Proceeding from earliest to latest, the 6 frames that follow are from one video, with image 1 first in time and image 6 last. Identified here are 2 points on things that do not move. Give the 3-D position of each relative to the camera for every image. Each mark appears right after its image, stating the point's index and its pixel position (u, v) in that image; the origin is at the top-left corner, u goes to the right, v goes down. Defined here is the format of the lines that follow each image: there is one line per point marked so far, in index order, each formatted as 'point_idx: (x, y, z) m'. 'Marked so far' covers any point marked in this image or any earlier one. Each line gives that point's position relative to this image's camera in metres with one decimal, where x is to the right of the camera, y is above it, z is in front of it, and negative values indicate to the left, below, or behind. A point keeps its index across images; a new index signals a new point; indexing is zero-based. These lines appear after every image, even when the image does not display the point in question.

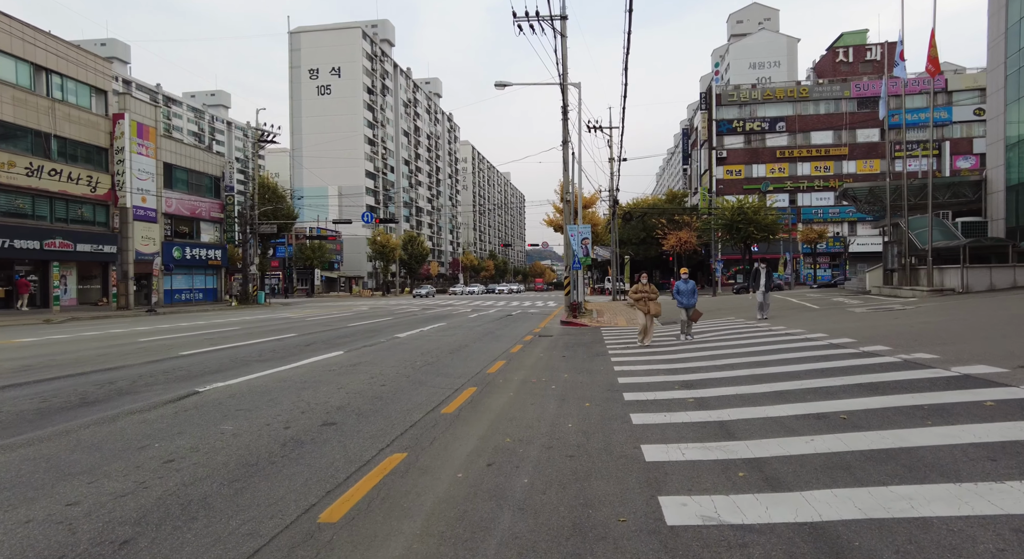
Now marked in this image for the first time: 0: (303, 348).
0: (-4.8, -1.6, +13.6) m
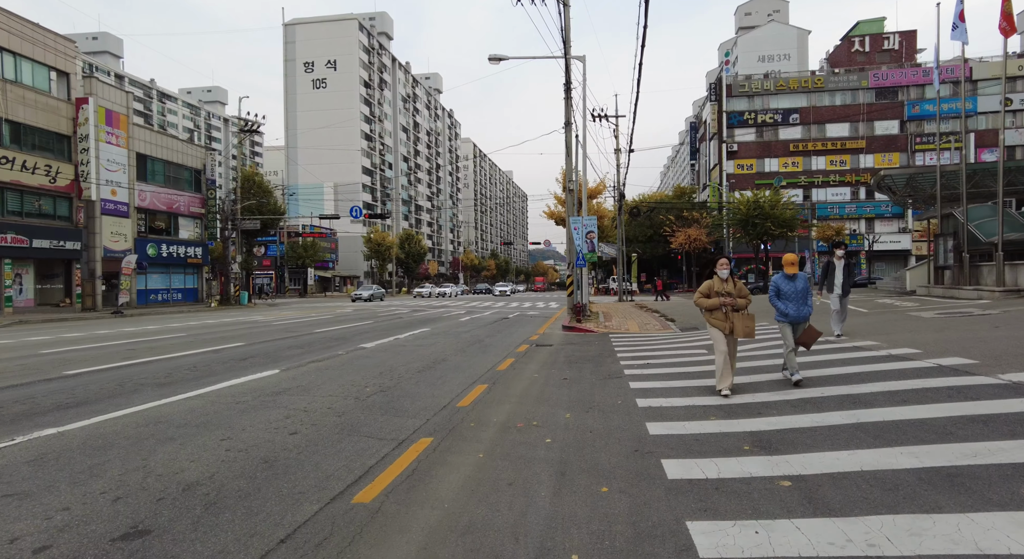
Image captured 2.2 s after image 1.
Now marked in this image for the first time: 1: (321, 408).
0: (-5.0, -1.5, +10.8) m
1: (-2.3, -1.5, +7.1) m
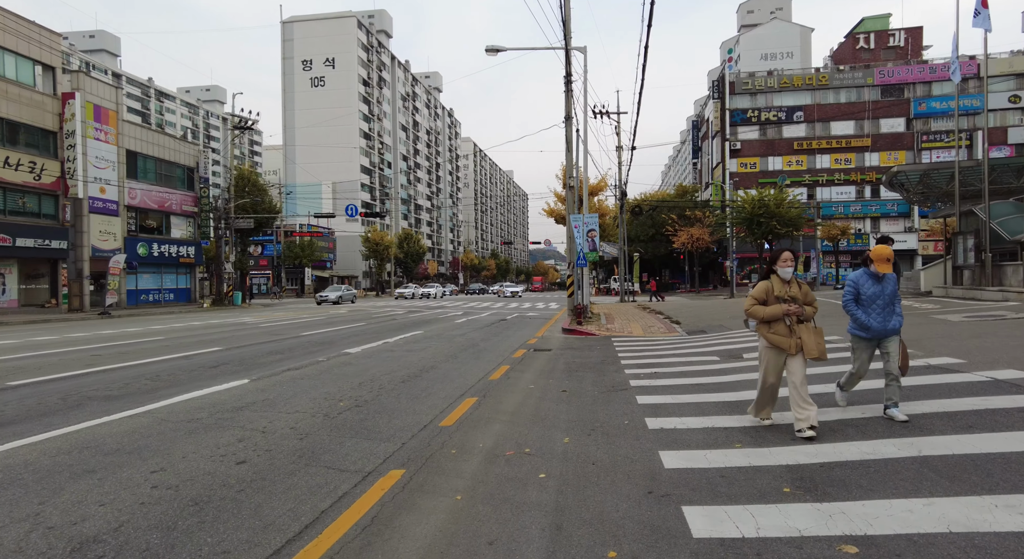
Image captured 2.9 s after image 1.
0: (-5.1, -1.5, +9.8) m
1: (-2.4, -1.5, +6.1) m
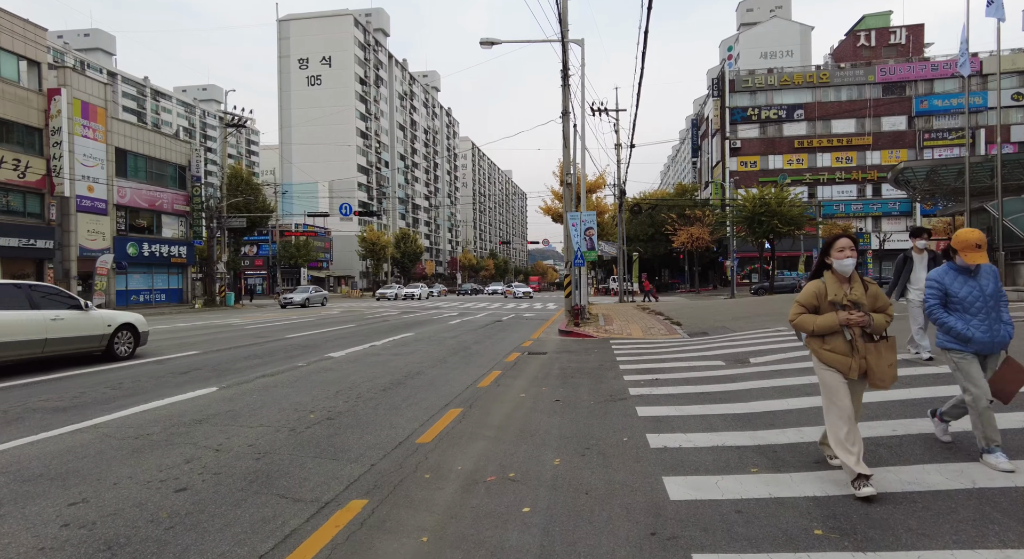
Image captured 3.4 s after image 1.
0: (-5.2, -1.5, +9.2) m
1: (-2.5, -1.5, +5.5) m
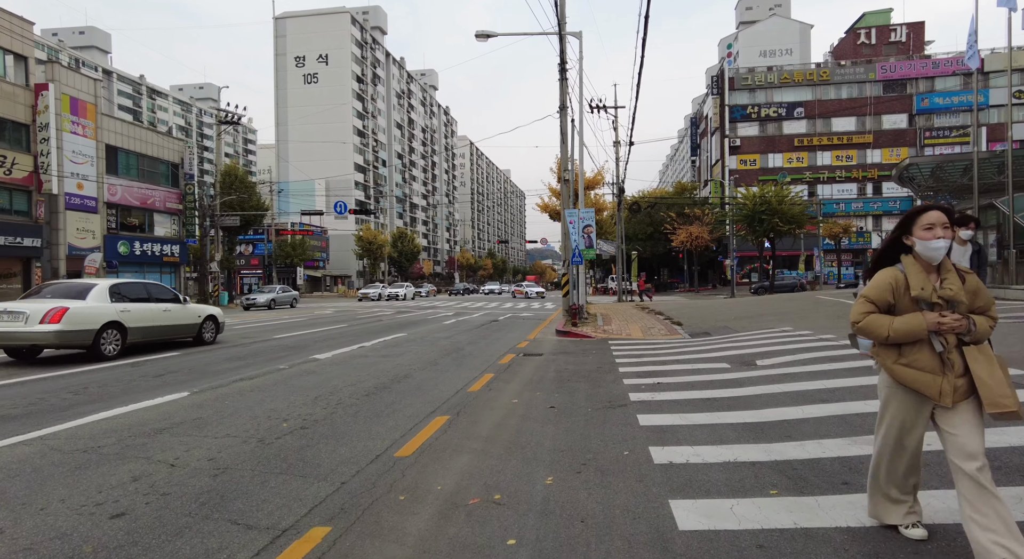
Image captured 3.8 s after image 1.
0: (-5.3, -1.5, +8.6) m
1: (-2.6, -1.5, +4.9) m
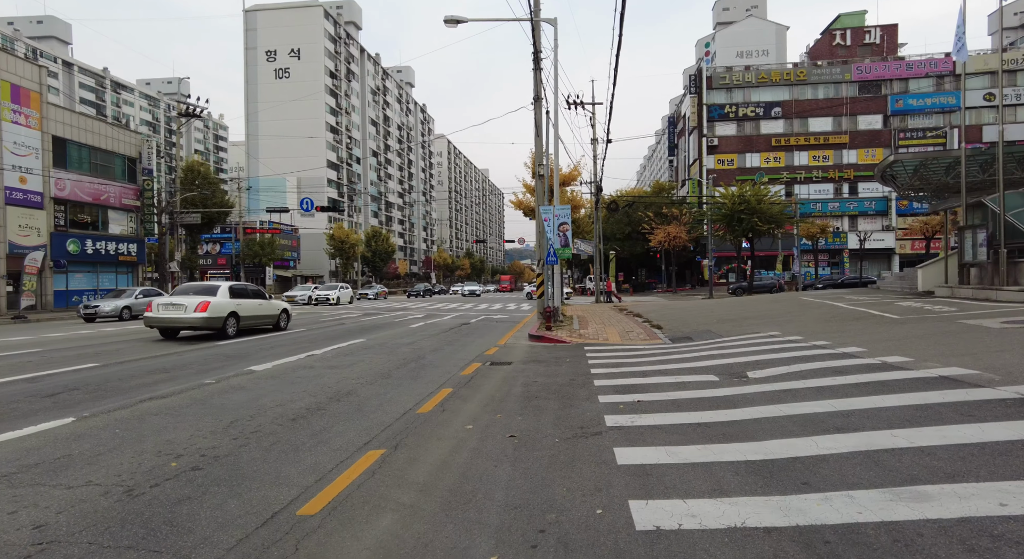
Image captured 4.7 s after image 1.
0: (-5.8, -1.5, +7.2) m
1: (-3.0, -1.5, +3.6) m
